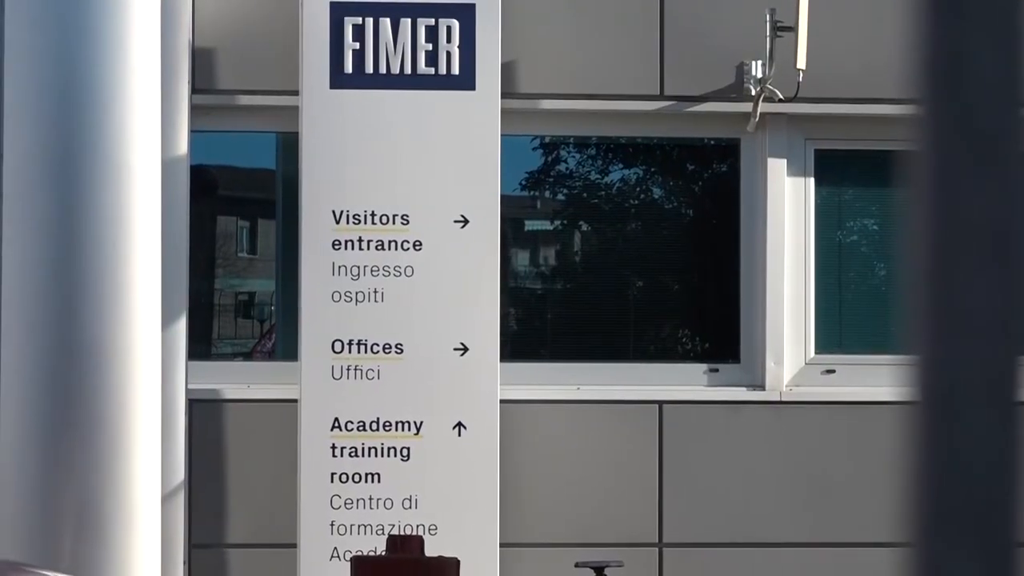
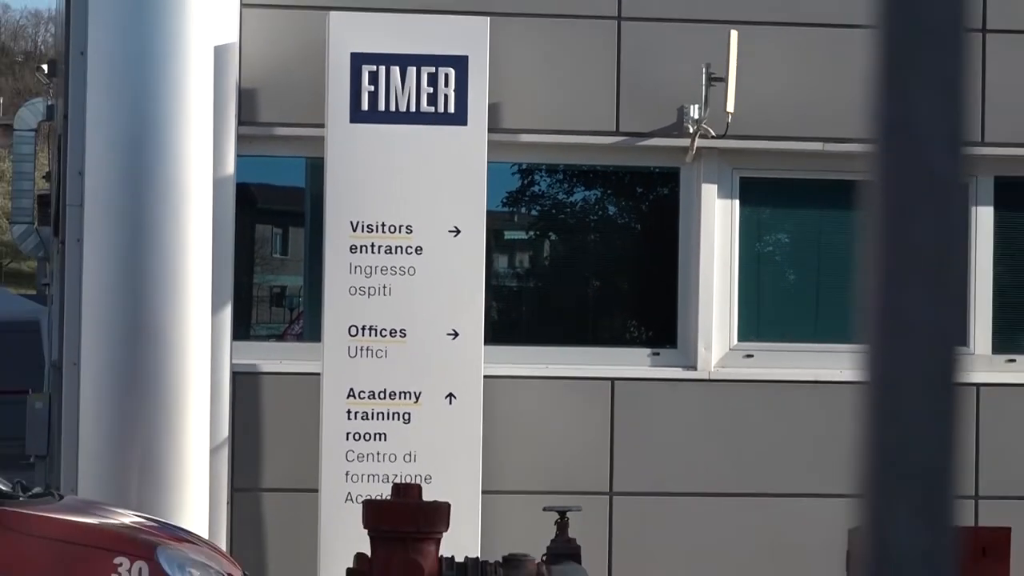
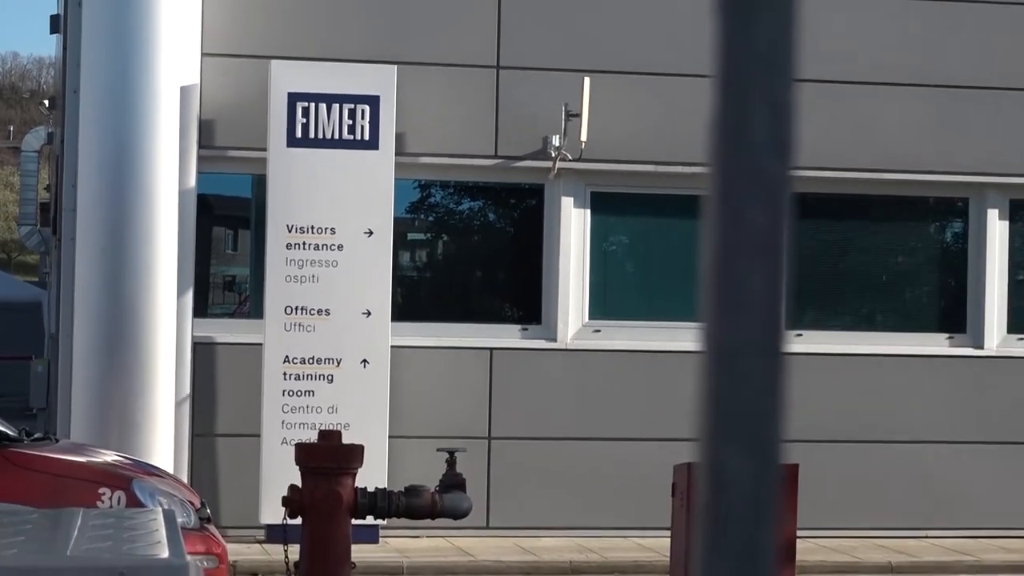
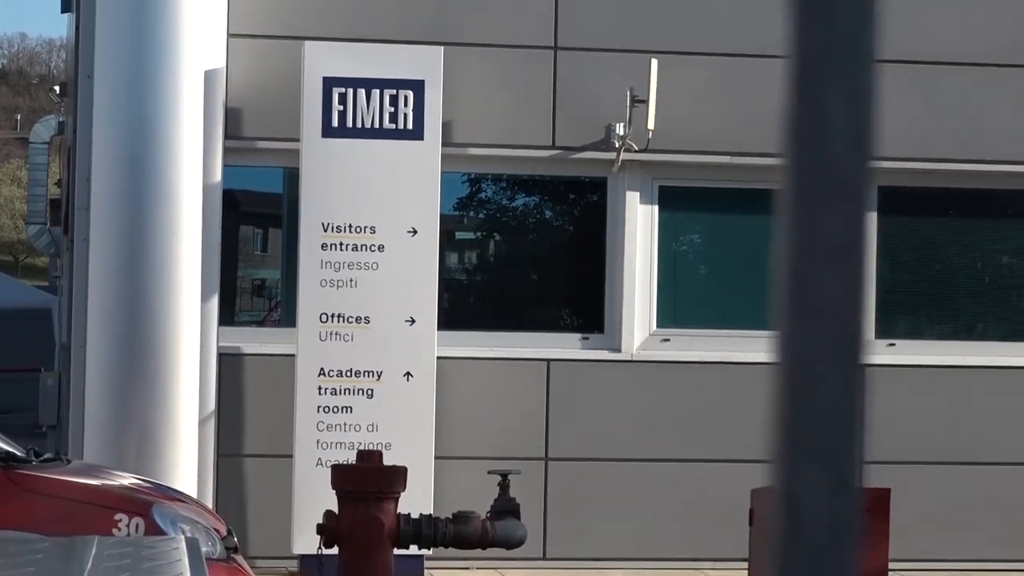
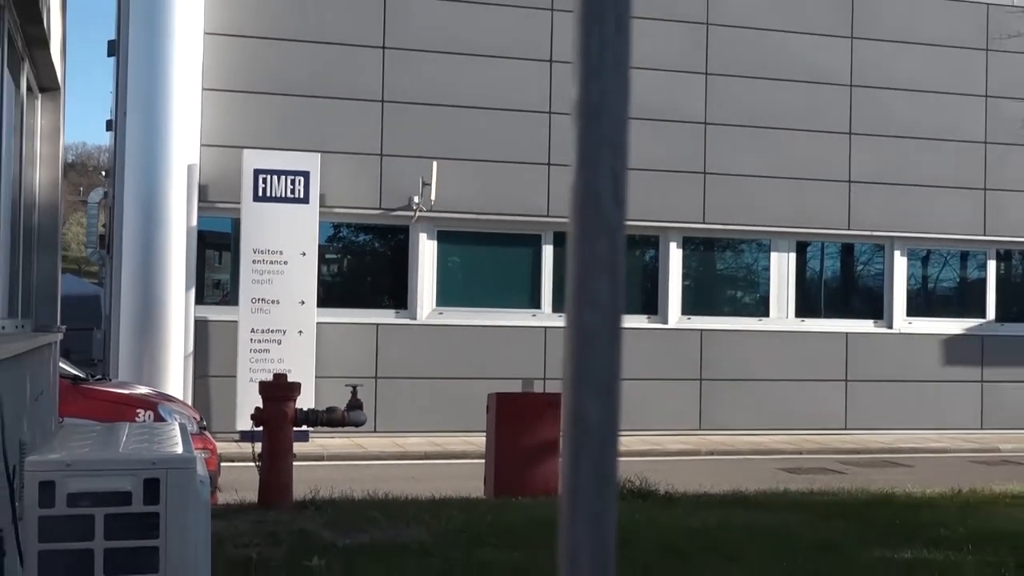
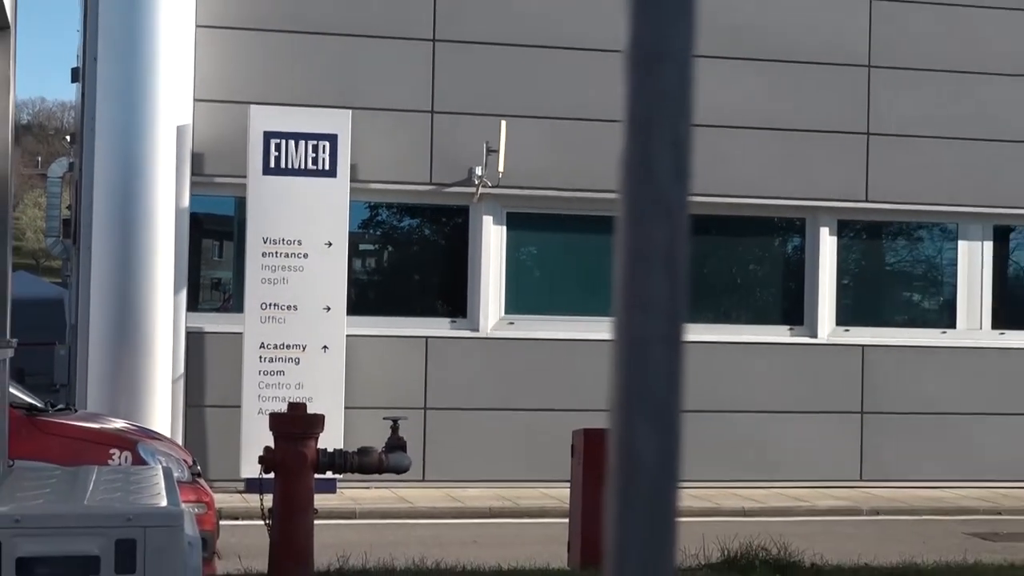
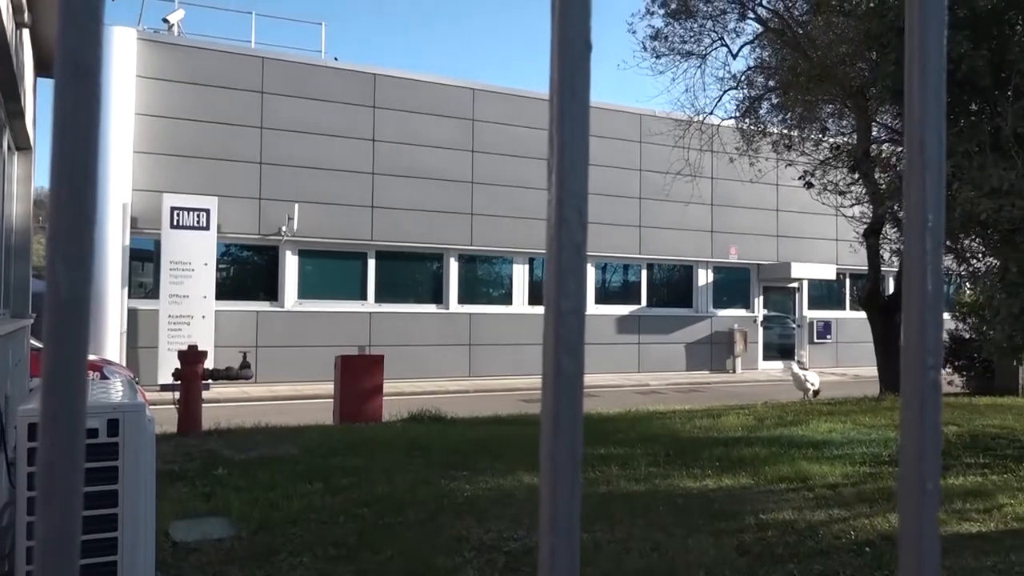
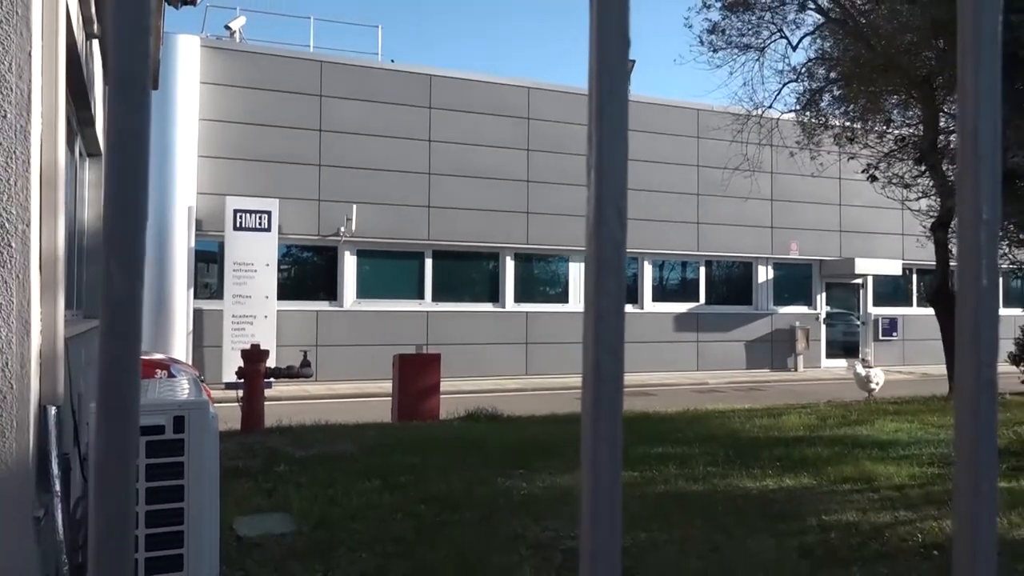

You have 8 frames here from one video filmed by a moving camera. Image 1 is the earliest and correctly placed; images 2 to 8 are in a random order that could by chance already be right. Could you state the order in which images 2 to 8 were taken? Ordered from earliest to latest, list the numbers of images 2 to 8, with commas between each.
2, 4, 3, 6, 5, 8, 7
